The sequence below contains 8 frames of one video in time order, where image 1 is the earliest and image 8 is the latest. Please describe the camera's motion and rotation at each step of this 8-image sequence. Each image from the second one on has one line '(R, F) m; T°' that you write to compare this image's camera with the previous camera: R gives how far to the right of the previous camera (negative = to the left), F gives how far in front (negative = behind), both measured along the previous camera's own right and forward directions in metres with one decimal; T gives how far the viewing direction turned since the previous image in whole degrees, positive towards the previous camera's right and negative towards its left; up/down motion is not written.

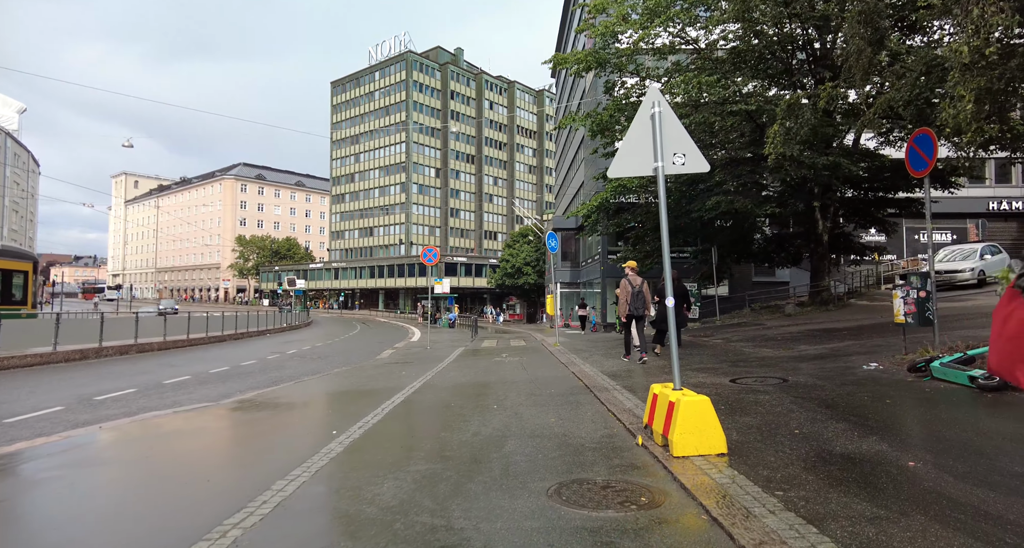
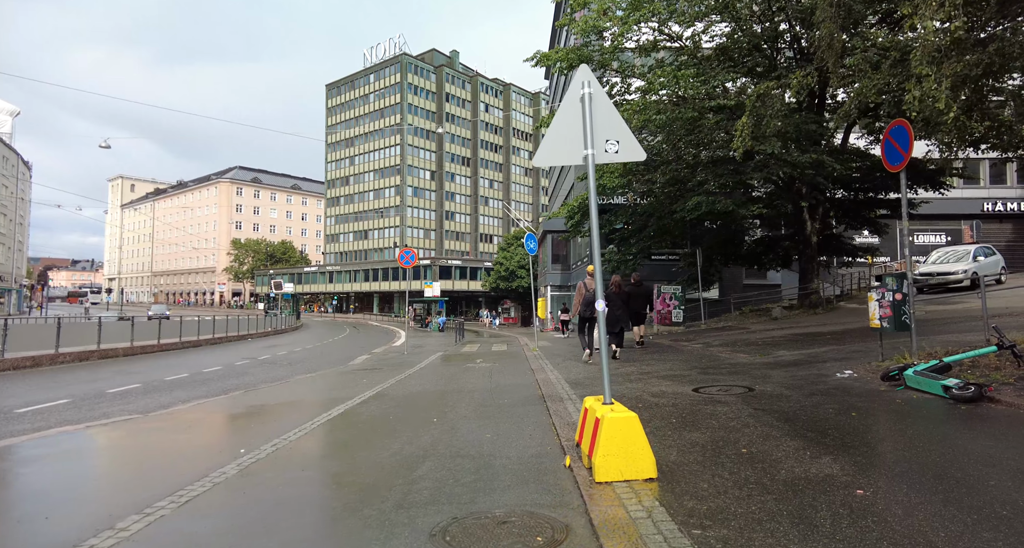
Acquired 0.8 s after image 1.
(+0.6, +0.4) m; 0°
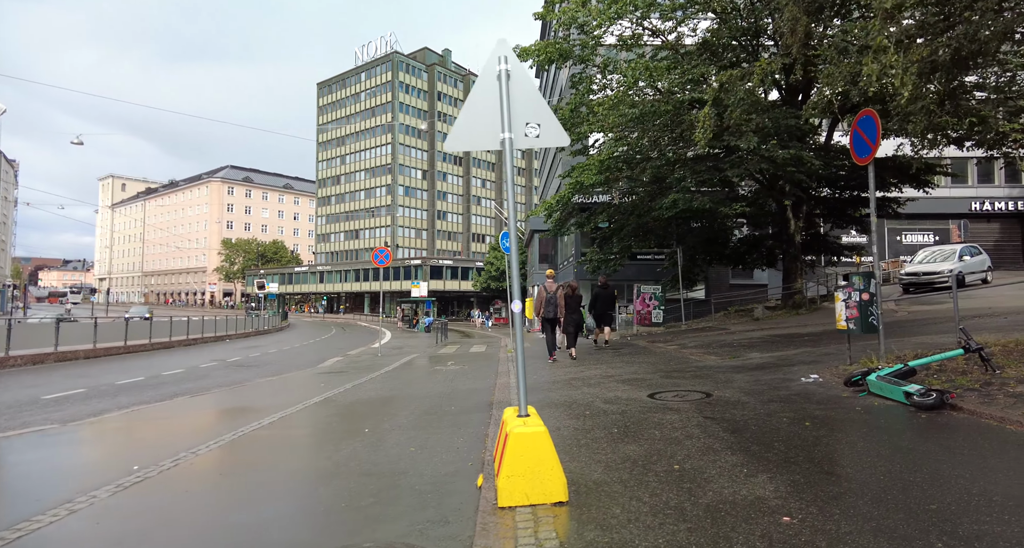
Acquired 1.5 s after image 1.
(+0.6, +0.4) m; +1°
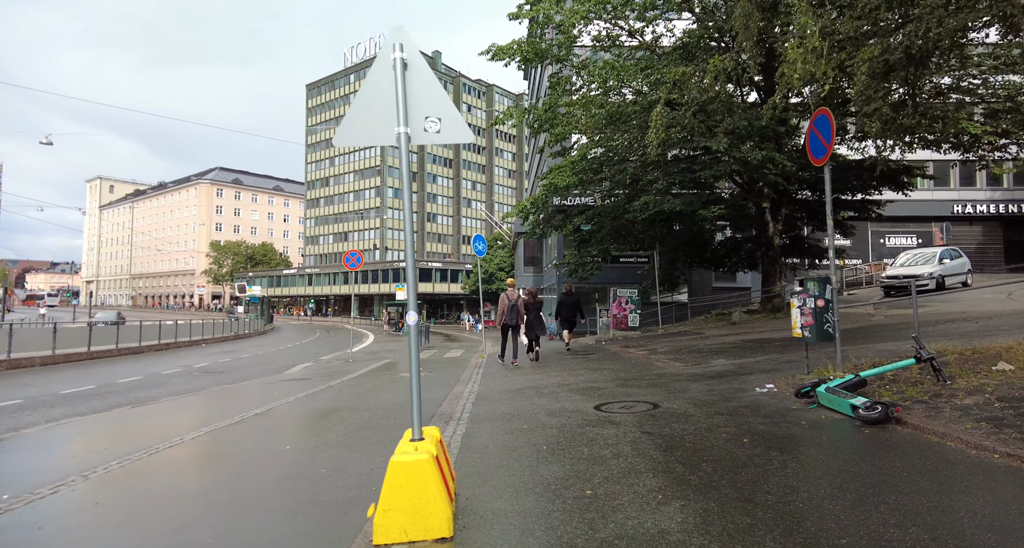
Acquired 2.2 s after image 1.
(+0.6, +0.3) m; +1°
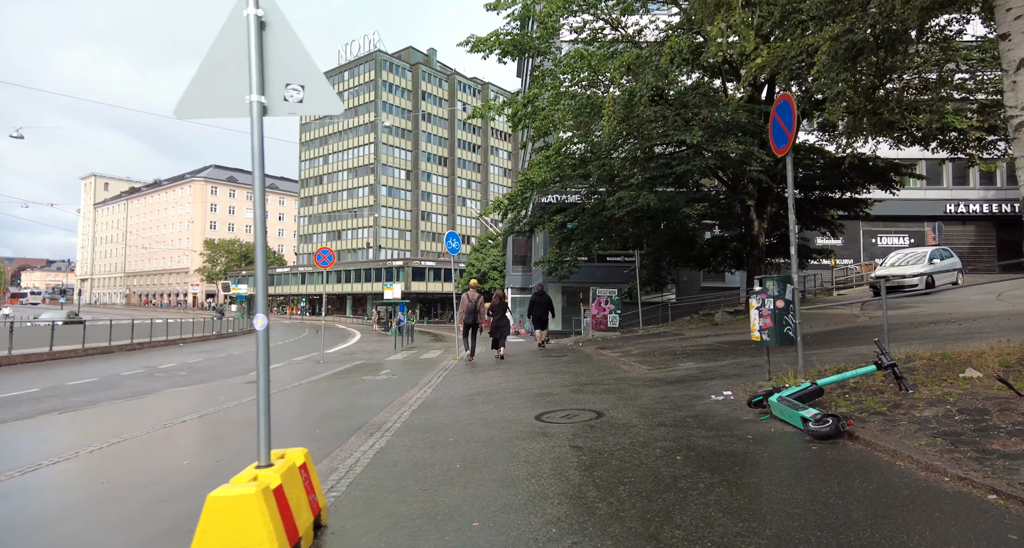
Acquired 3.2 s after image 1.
(+0.6, +0.4) m; 0°
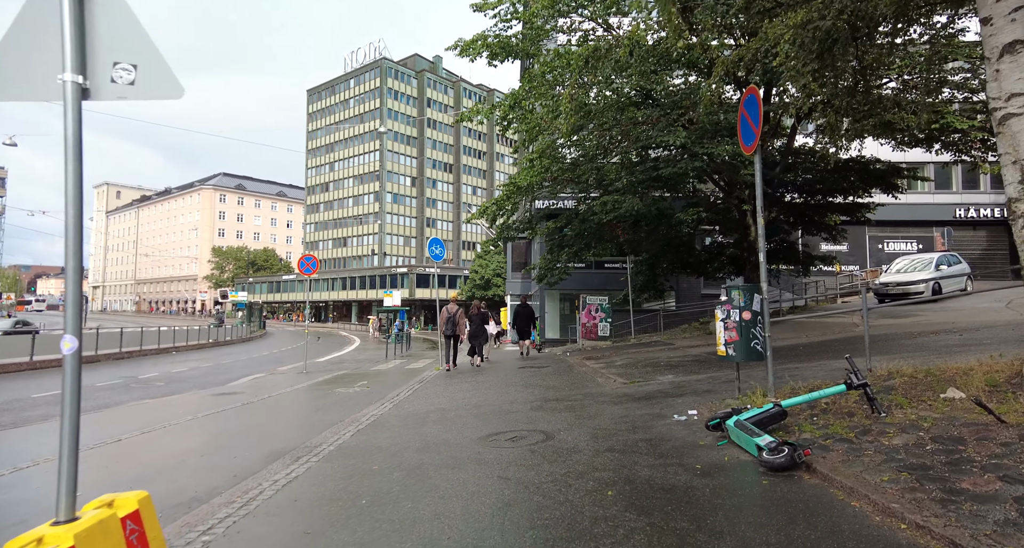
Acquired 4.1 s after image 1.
(+0.6, +0.4) m; -1°
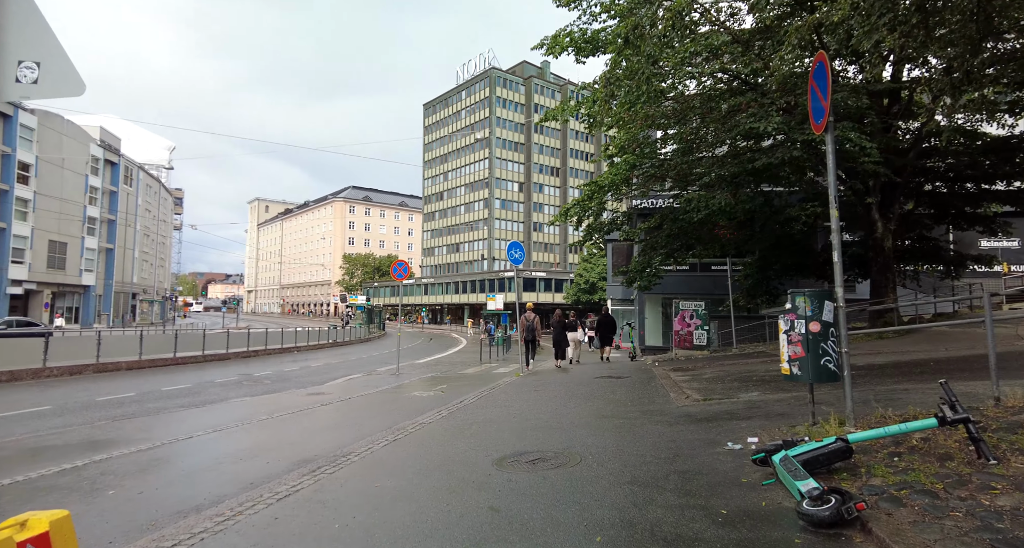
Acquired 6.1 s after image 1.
(+0.8, +0.4) m; -12°
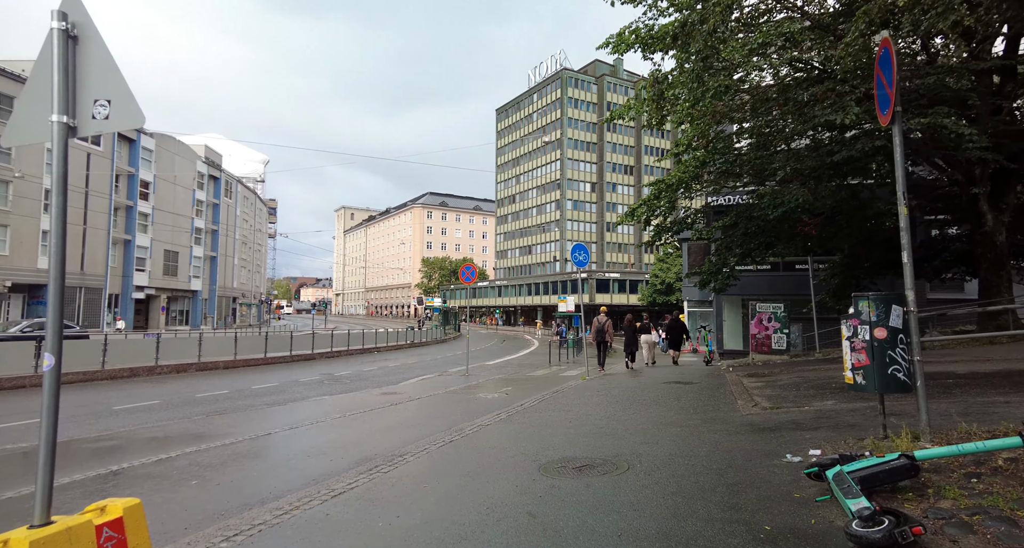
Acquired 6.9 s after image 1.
(+0.3, 0.0) m; -8°
